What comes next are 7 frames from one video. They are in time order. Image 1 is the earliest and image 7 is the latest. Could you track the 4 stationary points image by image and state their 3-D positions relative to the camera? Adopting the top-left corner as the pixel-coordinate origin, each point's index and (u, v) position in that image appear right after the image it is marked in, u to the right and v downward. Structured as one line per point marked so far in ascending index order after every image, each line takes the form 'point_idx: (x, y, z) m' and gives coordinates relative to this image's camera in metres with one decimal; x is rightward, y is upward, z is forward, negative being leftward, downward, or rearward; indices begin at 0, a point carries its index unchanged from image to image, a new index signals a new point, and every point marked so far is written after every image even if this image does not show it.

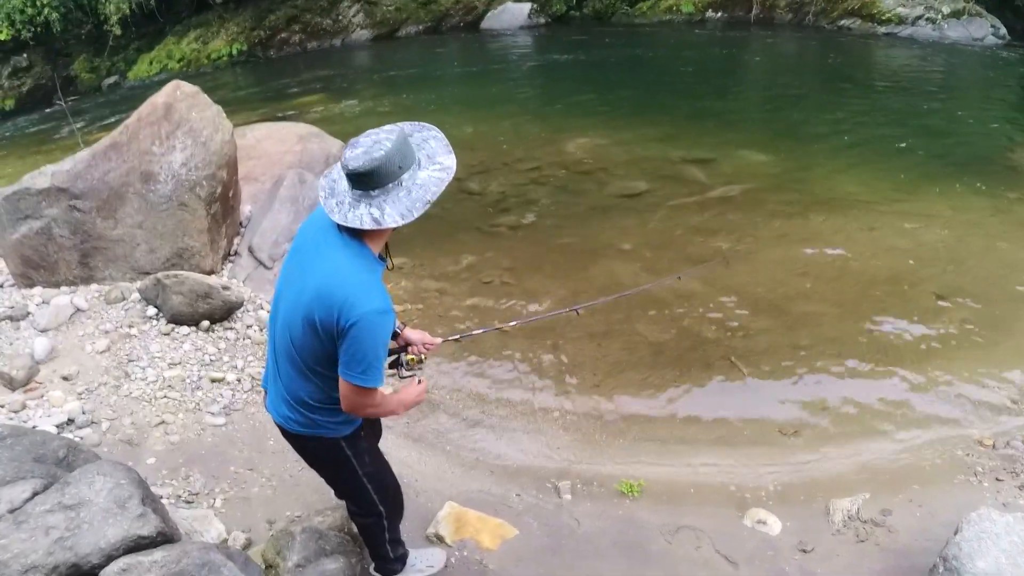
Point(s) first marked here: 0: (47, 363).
0: (-2.7, -0.5, +4.0) m
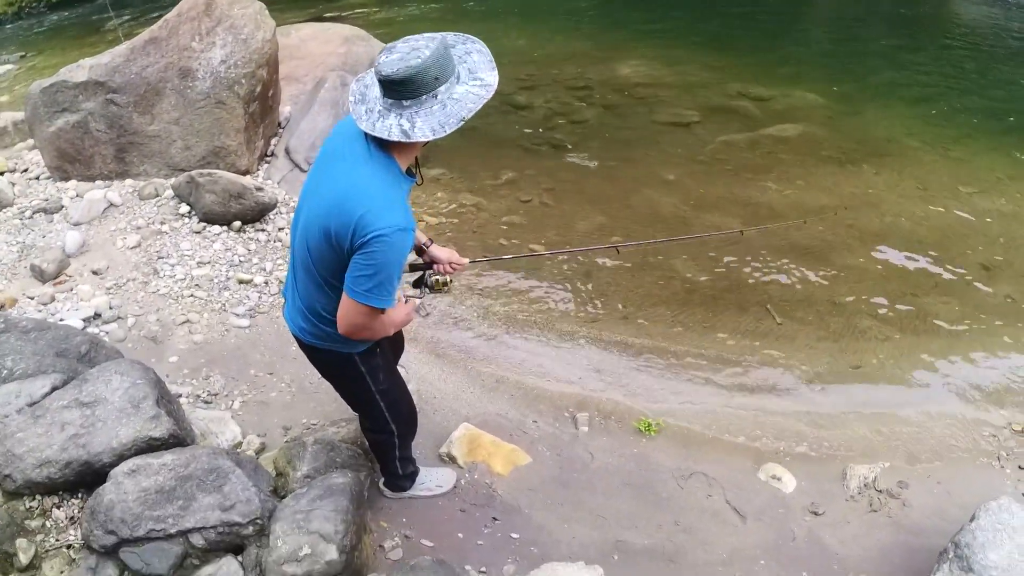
0: (-2.5, +0.2, +4.1) m
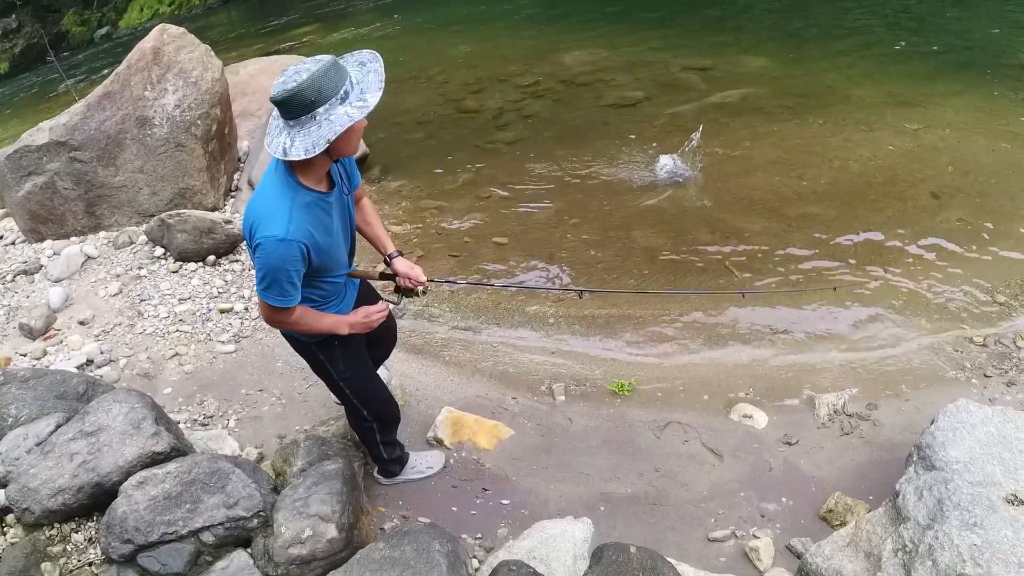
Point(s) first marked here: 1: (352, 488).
0: (-2.7, -0.1, +4.3) m
1: (-0.6, -0.8, +2.7) m
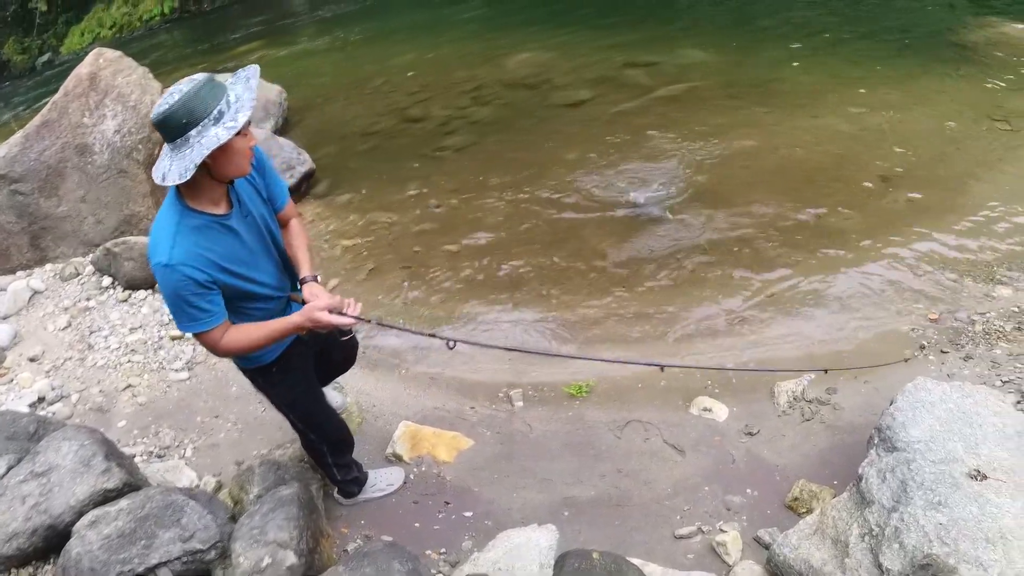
0: (-3.0, -0.4, +4.1) m
1: (-0.8, -0.9, +2.7) m
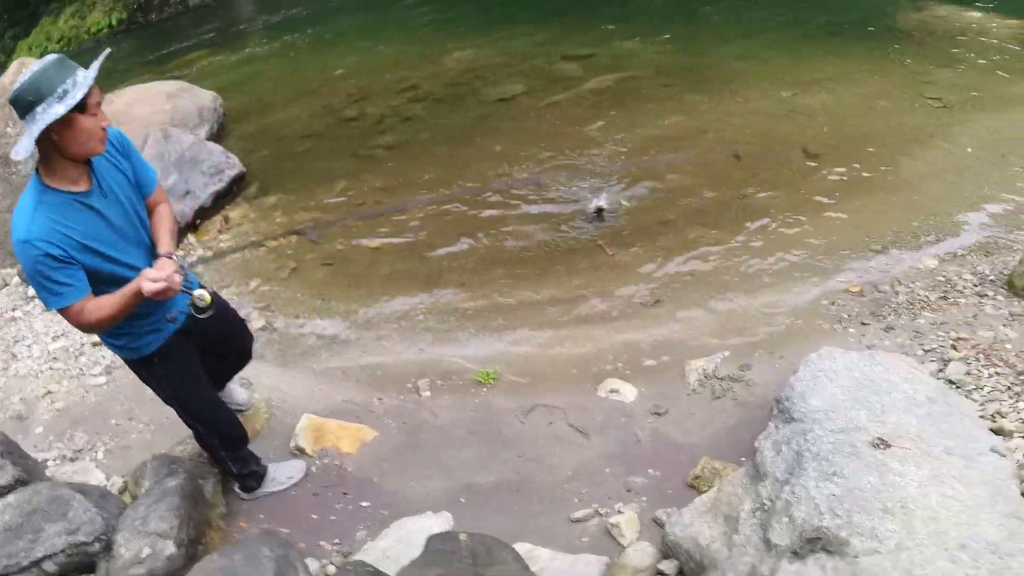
0: (-3.5, -0.4, +4.1) m
1: (-1.2, -0.8, +2.7) m
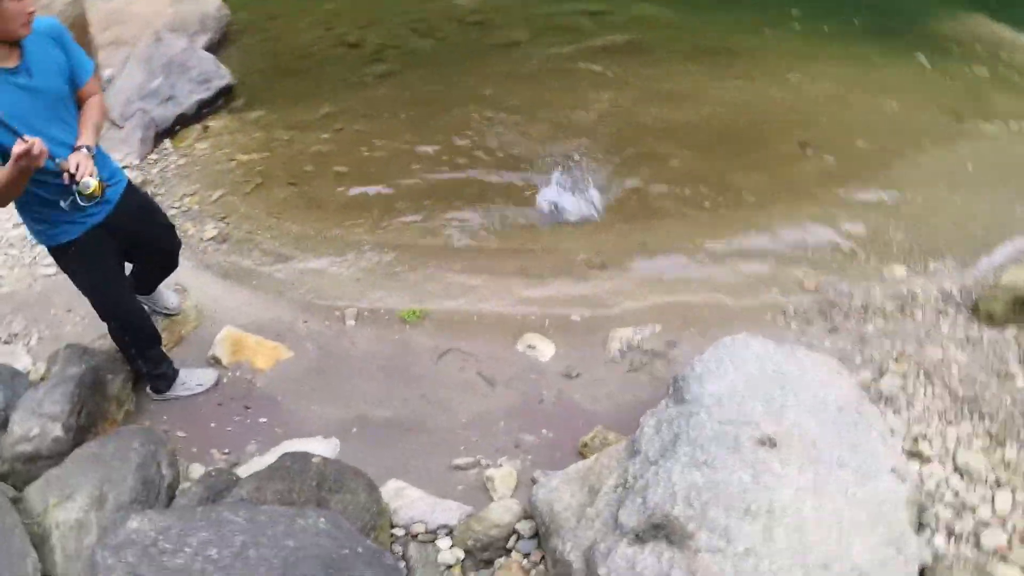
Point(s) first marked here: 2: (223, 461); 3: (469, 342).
0: (-3.8, +0.4, +4.3) m
1: (-1.7, -0.4, +2.8) m
2: (-1.2, -0.7, +2.9) m
3: (-0.2, -0.3, +3.6) m
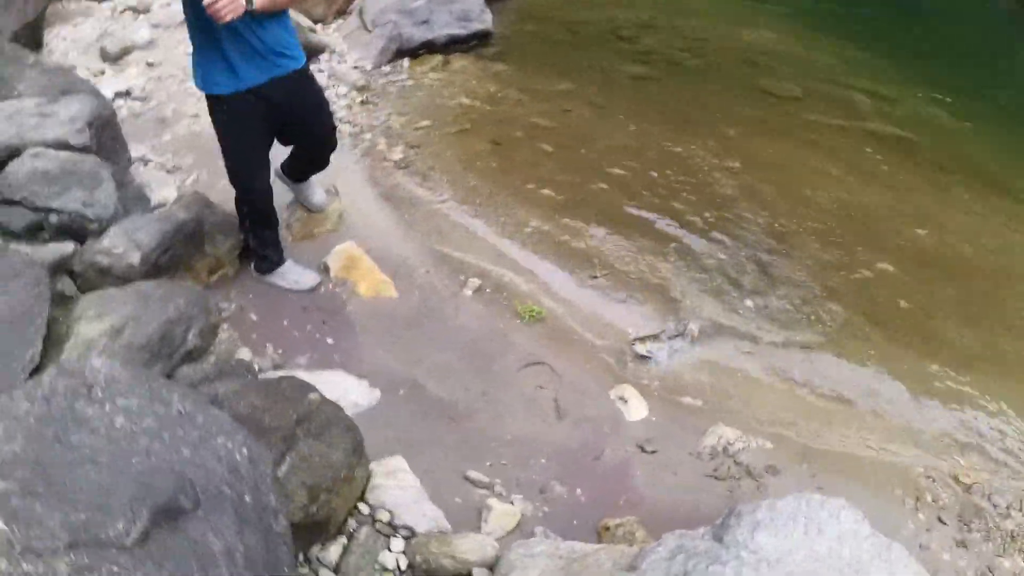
0: (-2.3, +1.7, +5.0) m
1: (-1.3, +0.2, +2.9) m
2: (-1.0, -0.3, +2.9) m
3: (+0.2, -0.4, +3.2) m
